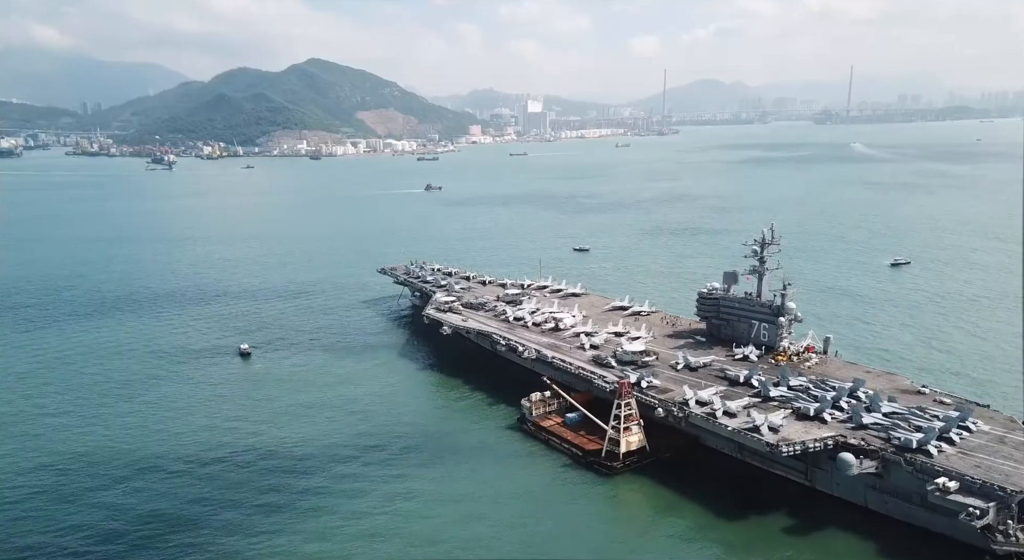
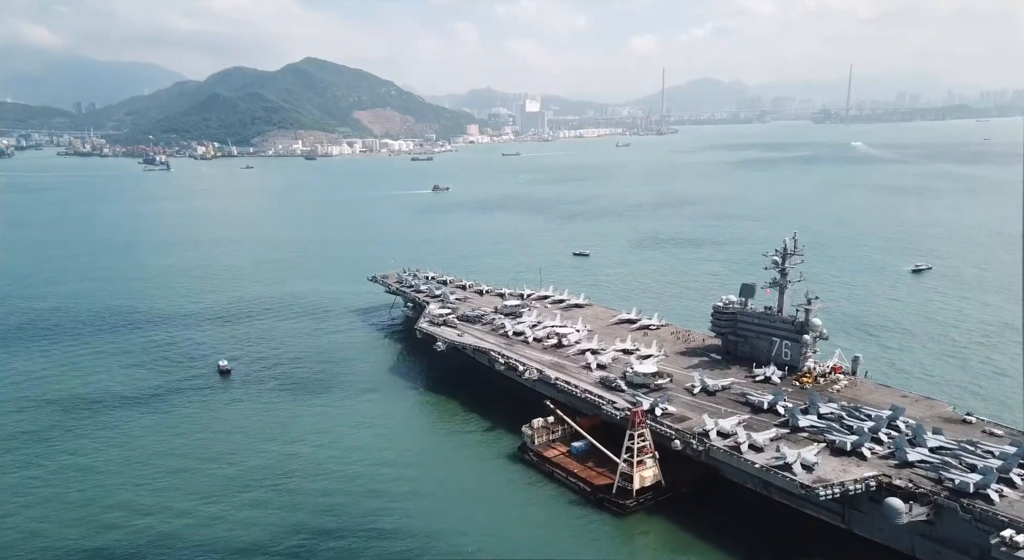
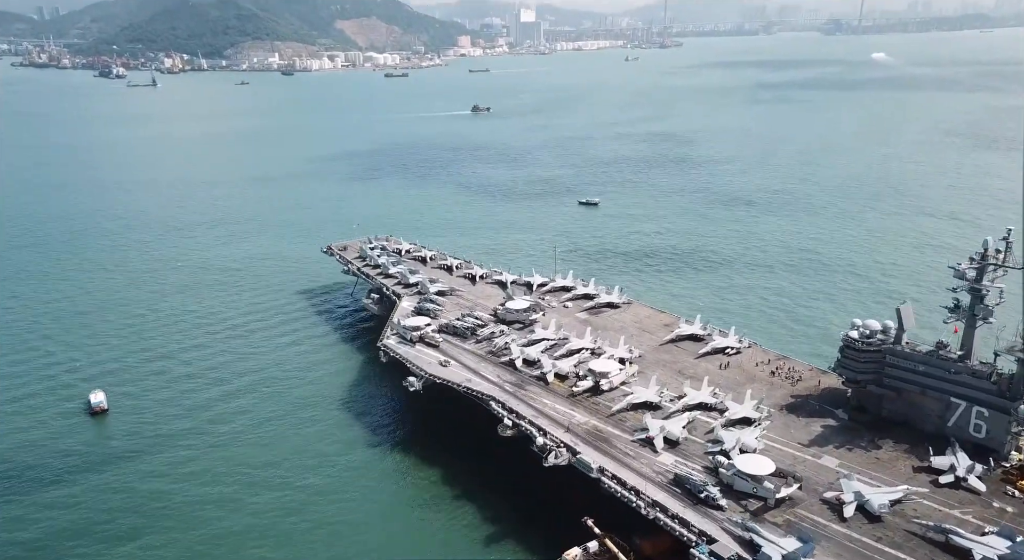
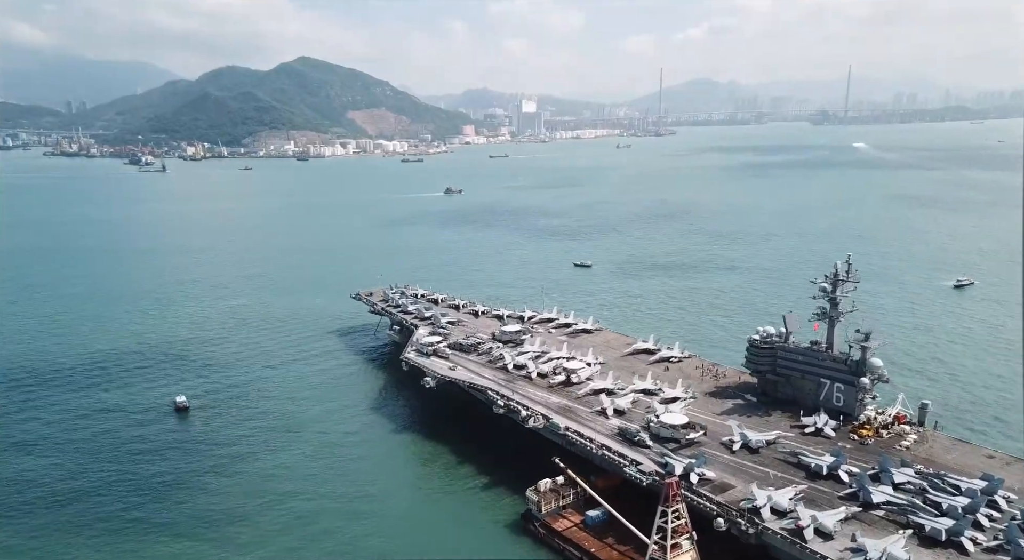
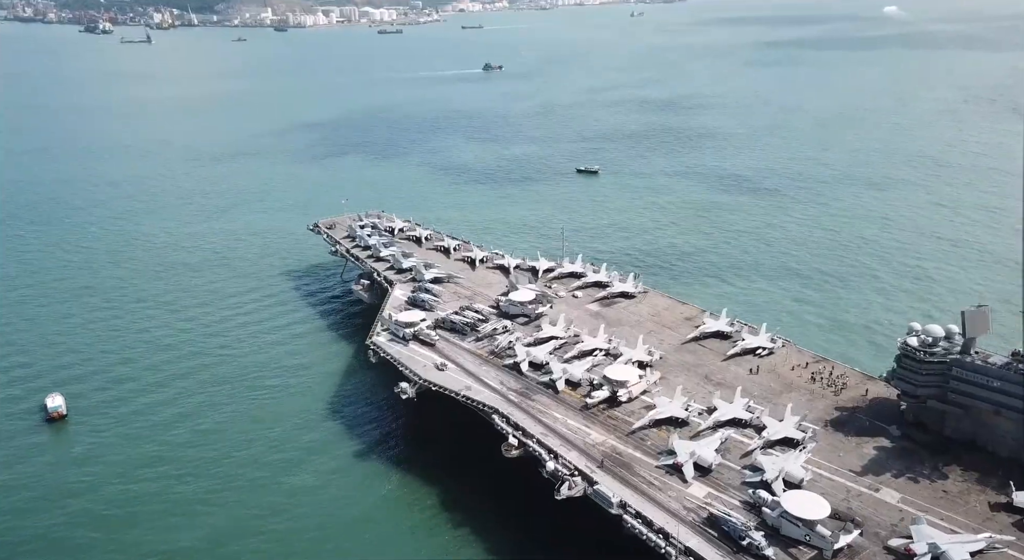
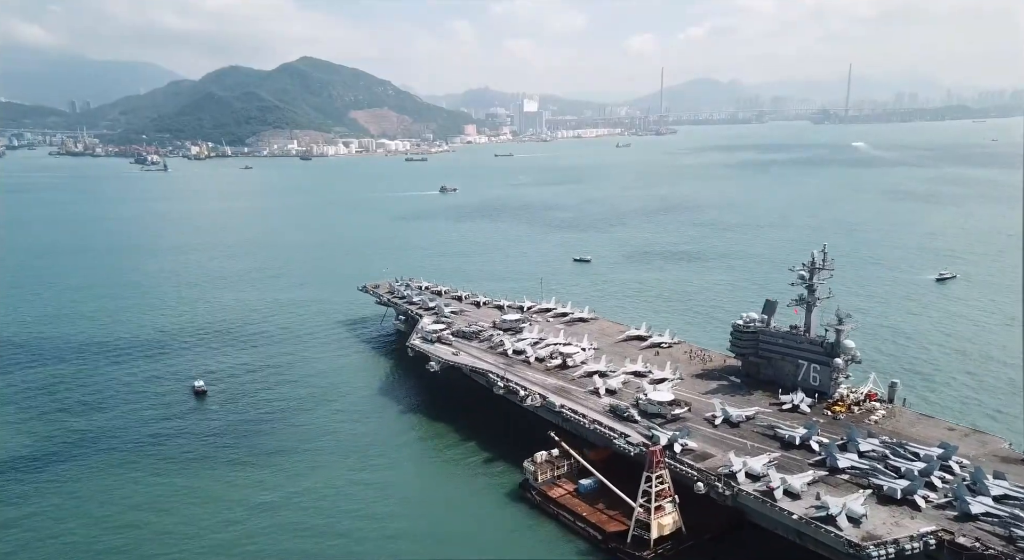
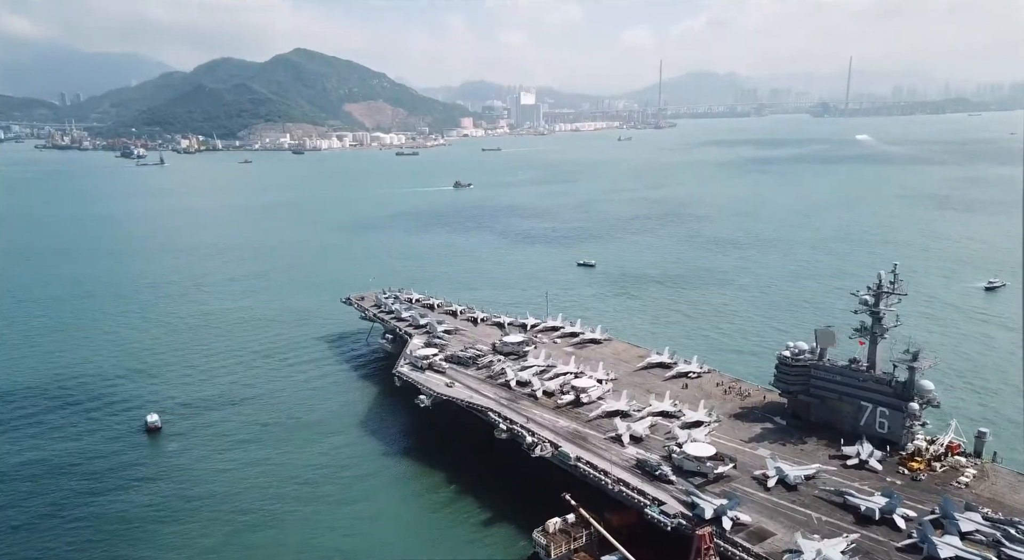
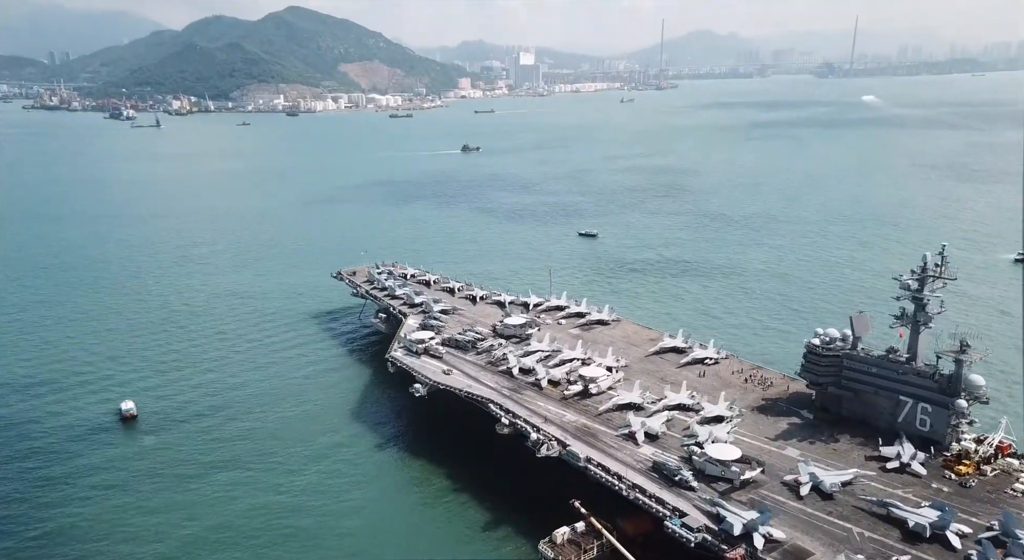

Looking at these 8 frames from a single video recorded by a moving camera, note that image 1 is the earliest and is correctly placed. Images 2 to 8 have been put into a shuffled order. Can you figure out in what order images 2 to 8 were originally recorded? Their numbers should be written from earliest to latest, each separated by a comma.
2, 6, 4, 7, 8, 3, 5
